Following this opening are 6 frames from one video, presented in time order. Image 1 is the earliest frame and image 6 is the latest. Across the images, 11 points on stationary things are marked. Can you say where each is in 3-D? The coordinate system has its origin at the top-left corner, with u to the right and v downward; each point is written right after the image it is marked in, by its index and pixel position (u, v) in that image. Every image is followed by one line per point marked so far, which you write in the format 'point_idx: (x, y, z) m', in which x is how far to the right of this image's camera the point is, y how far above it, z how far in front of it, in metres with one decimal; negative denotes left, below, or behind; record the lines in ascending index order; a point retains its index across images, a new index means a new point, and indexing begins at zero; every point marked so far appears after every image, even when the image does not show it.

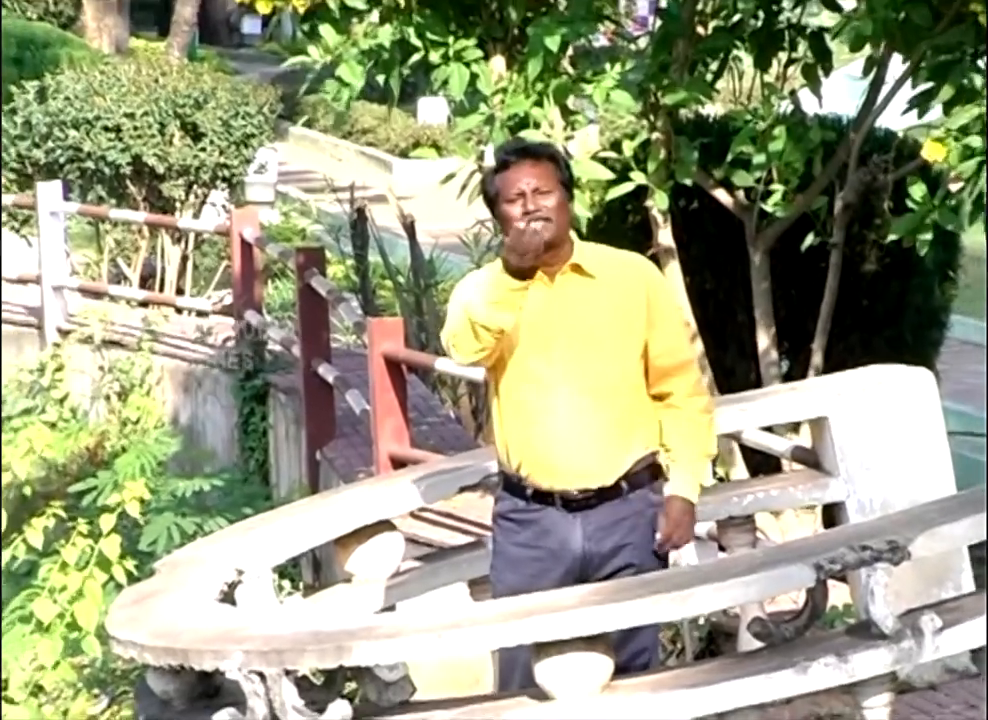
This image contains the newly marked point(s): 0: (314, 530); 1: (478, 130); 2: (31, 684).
0: (-0.4, -0.4, +3.5) m
1: (0.0, +0.6, +4.4) m
2: (-1.2, -0.8, +4.2) m
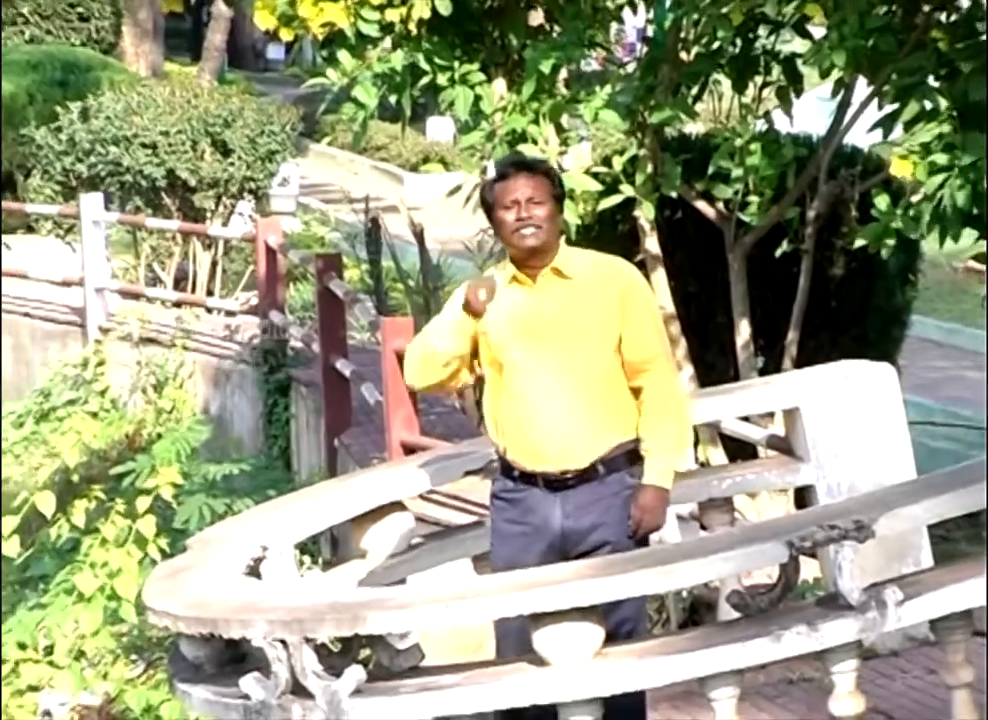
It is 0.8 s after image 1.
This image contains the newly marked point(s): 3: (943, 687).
0: (-0.4, -0.4, +3.9) m
1: (0.0, +0.6, +4.8) m
2: (-1.2, -0.8, +4.6) m
3: (+1.2, -0.9, +4.5) m
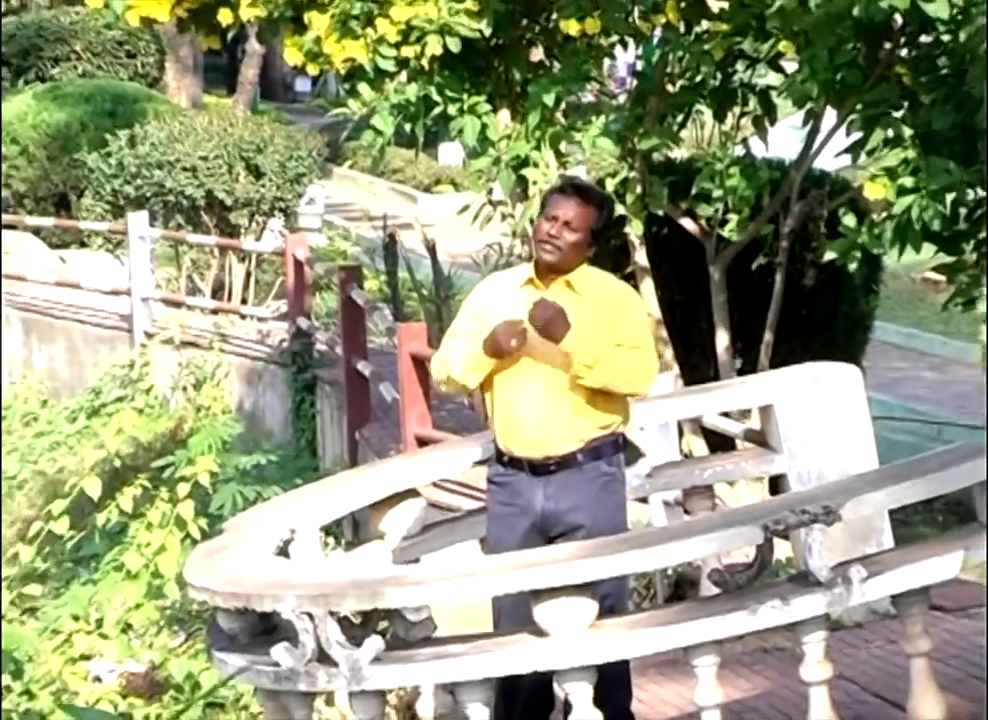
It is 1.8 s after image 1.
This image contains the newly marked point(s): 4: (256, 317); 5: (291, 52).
0: (-0.4, -0.4, +4.4) m
1: (0.0, +0.6, +5.3) m
2: (-1.1, -0.8, +5.1) m
3: (+1.2, -0.9, +5.0) m
4: (-1.1, +0.2, +8.4) m
5: (-0.6, +0.9, +5.1) m
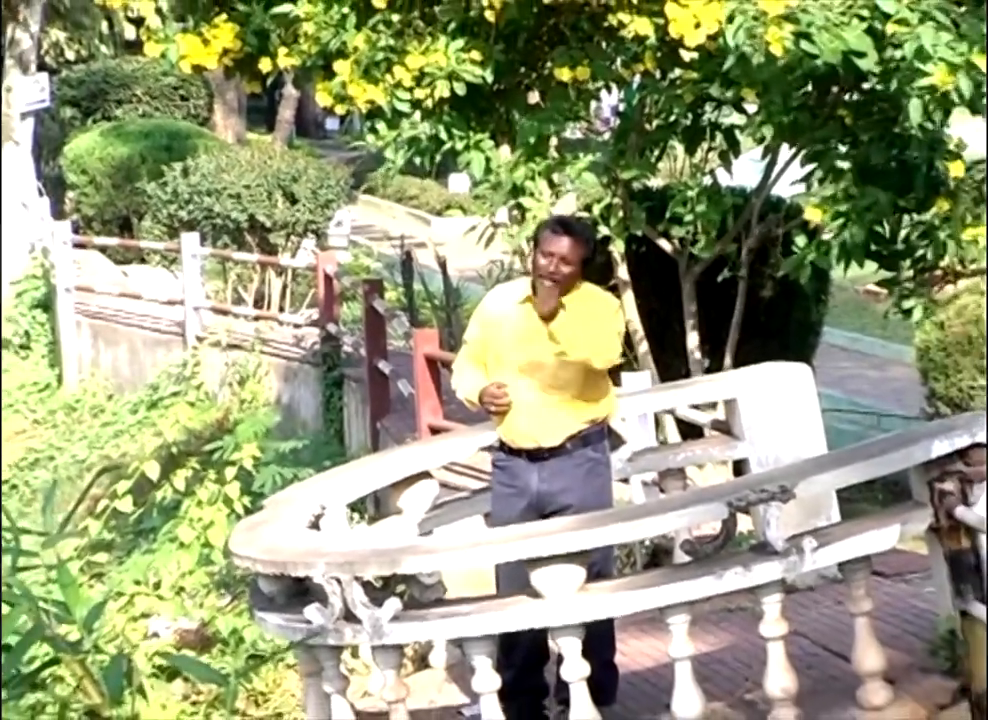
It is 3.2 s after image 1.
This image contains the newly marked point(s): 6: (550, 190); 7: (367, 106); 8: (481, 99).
0: (-0.4, -0.4, +5.2) m
1: (0.0, +0.6, +6.2) m
2: (-1.1, -0.8, +6.0) m
3: (+1.2, -0.9, +5.8) m
4: (-1.1, +0.2, +9.2) m
5: (-0.6, +0.9, +6.0) m
6: (+0.2, +0.6, +6.2) m
7: (-0.4, +0.9, +5.9) m
8: (0.0, +0.9, +6.1) m
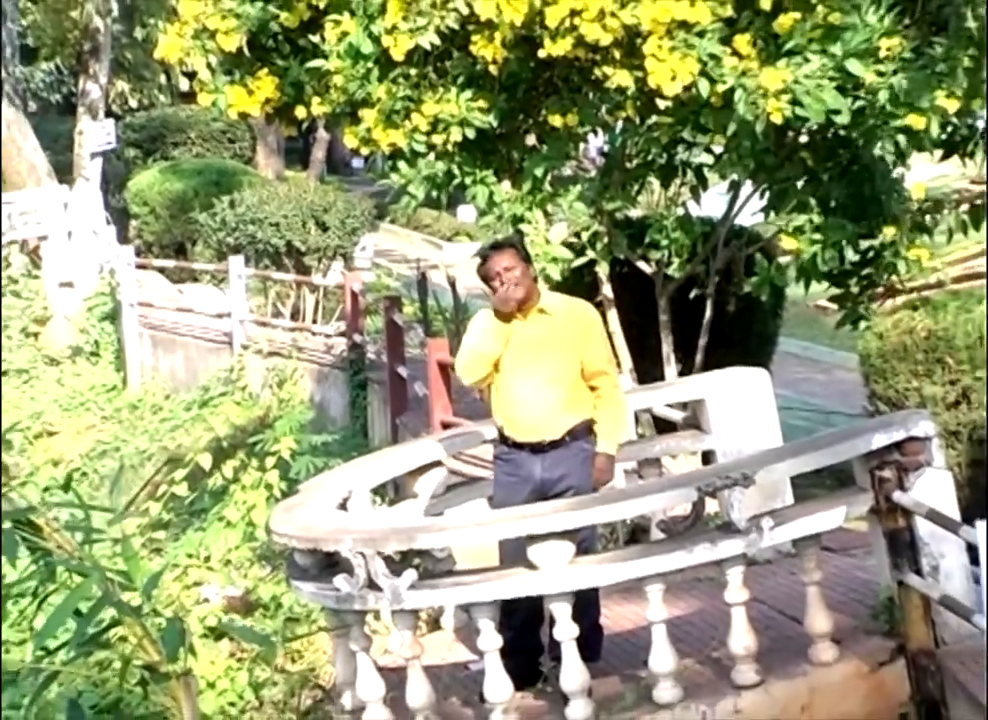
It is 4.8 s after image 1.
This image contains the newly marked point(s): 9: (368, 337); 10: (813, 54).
0: (-0.4, -0.4, +6.2) m
1: (0.0, +0.6, +7.1) m
2: (-1.1, -0.8, +7.0) m
3: (+1.2, -0.9, +6.8) m
4: (-1.0, +0.2, +10.2) m
5: (-0.6, +0.9, +6.9) m
6: (+0.2, +0.6, +7.1) m
7: (-0.4, +0.9, +6.9) m
8: (0.0, +0.9, +7.1) m
9: (-0.7, +0.1, +9.8) m
10: (+1.2, +1.2, +6.4) m
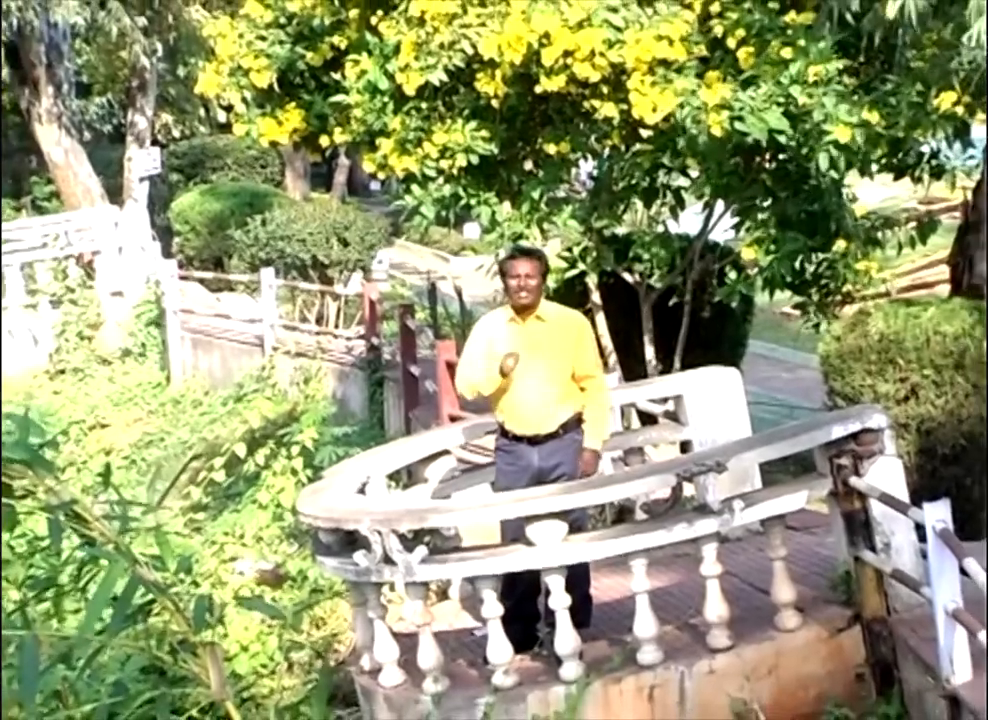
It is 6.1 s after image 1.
0: (-0.4, -0.4, +7.1) m
1: (0.0, +0.6, +8.0) m
2: (-1.1, -0.8, +7.8) m
3: (+1.2, -0.9, +7.6) m
4: (-1.0, +0.2, +11.1) m
5: (-0.6, +0.9, +7.8) m
6: (+0.2, +0.6, +8.0) m
7: (-0.4, +0.9, +7.8) m
8: (0.0, +0.9, +7.9) m
9: (-0.7, +0.1, +10.7) m
10: (+1.2, +1.2, +7.3) m
